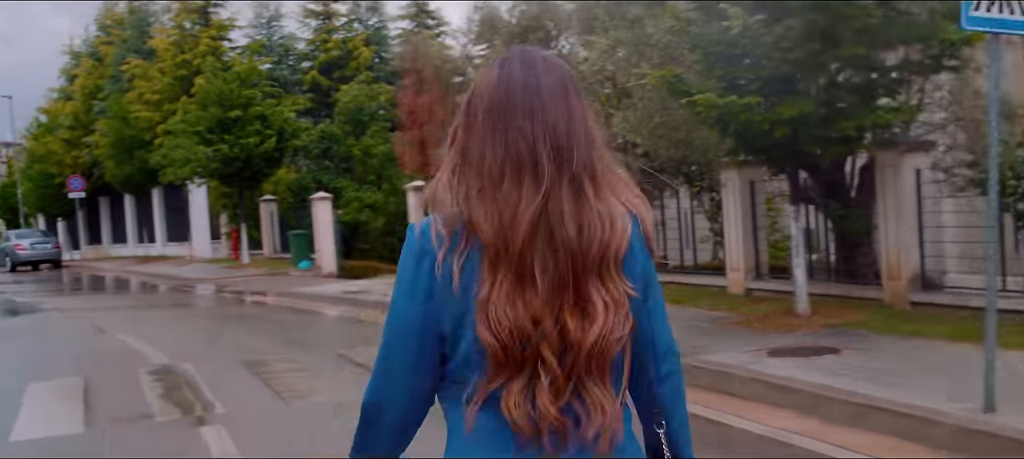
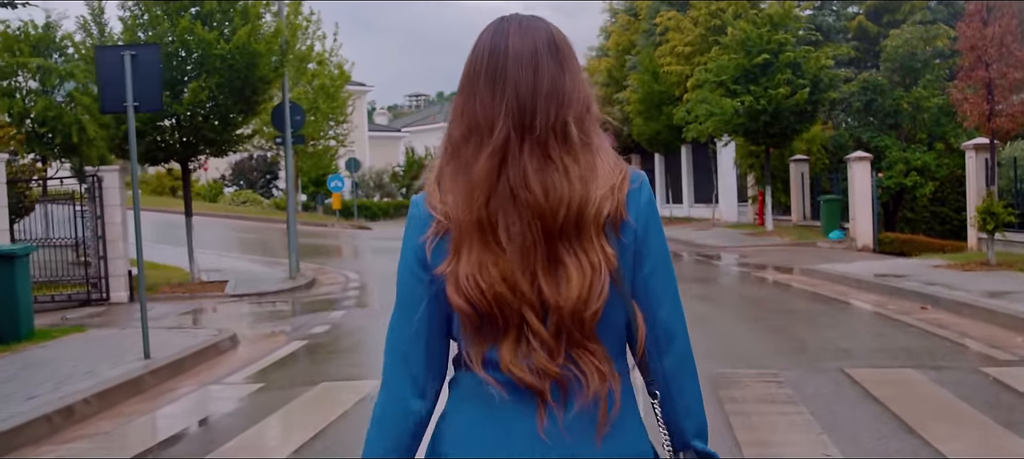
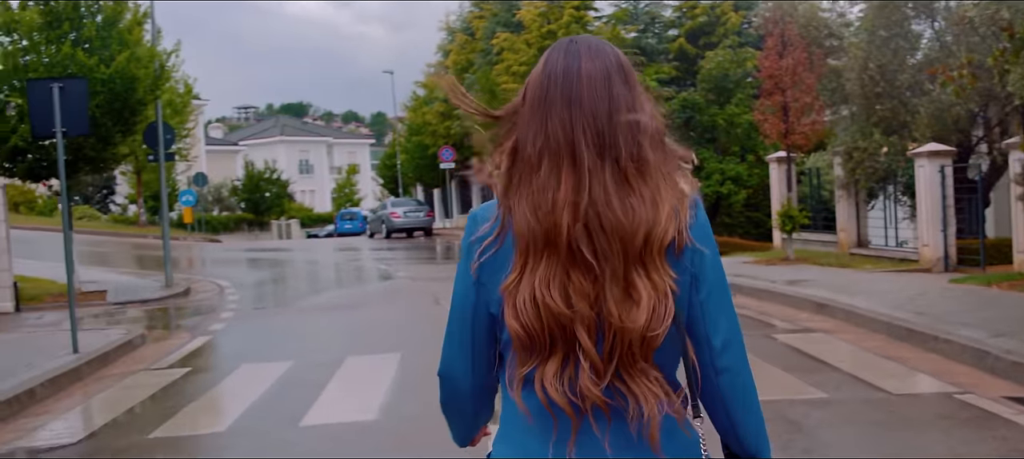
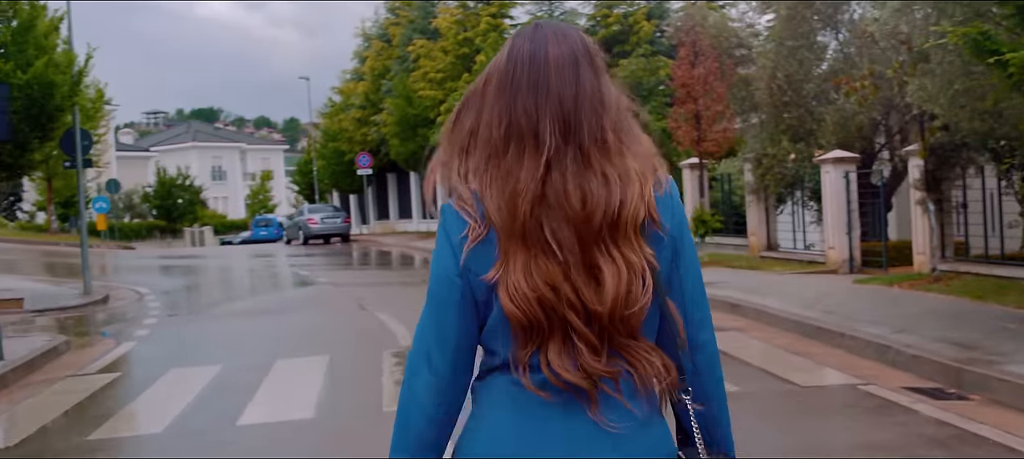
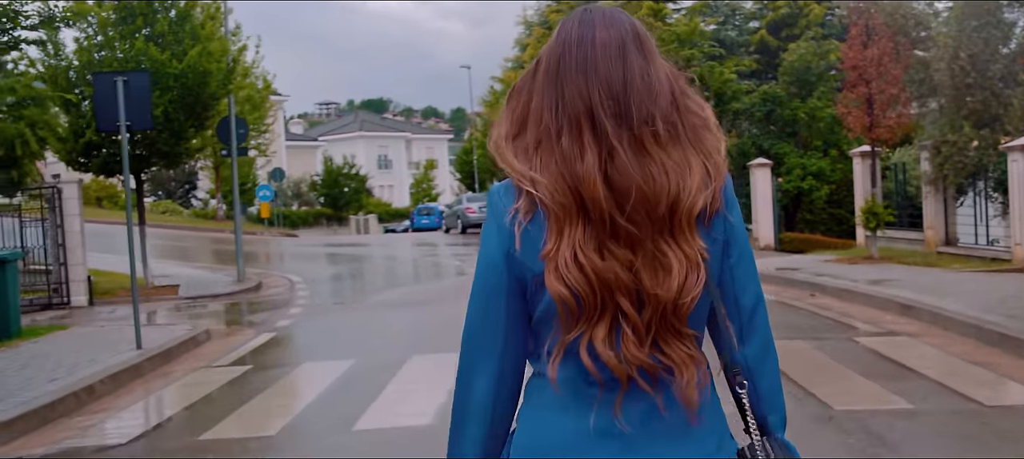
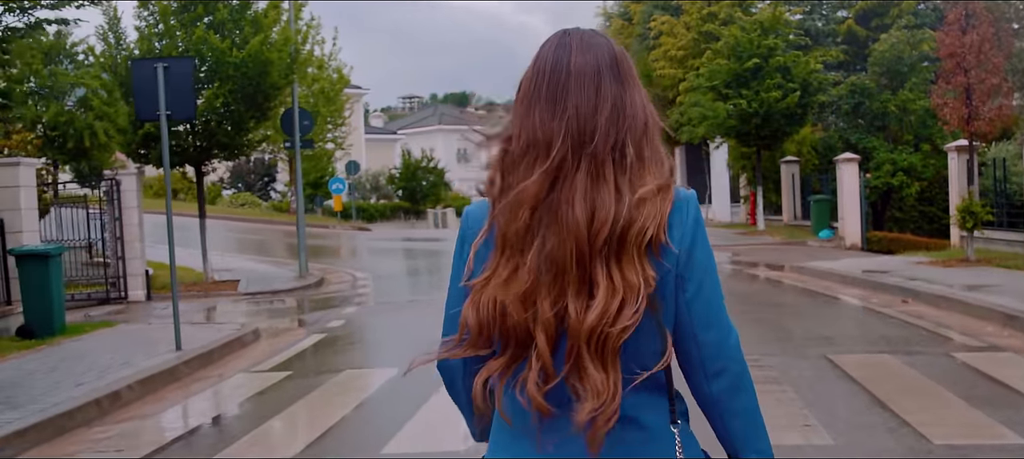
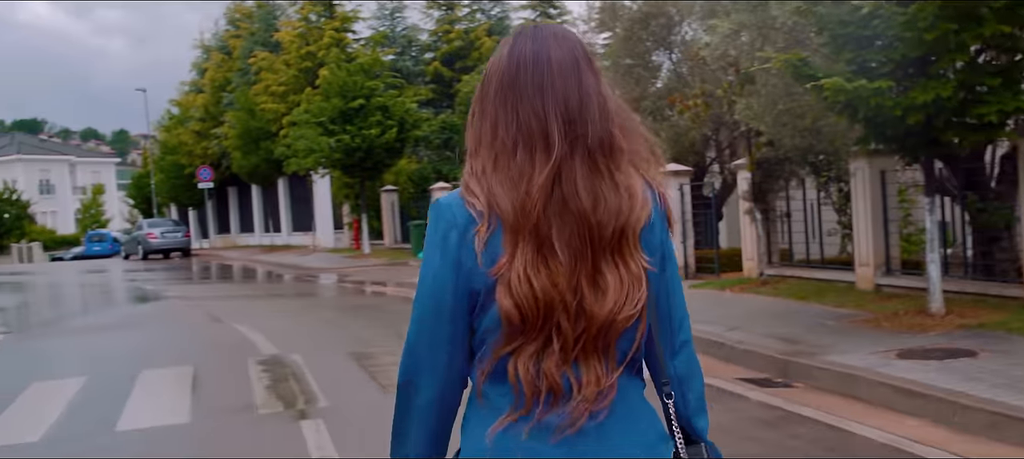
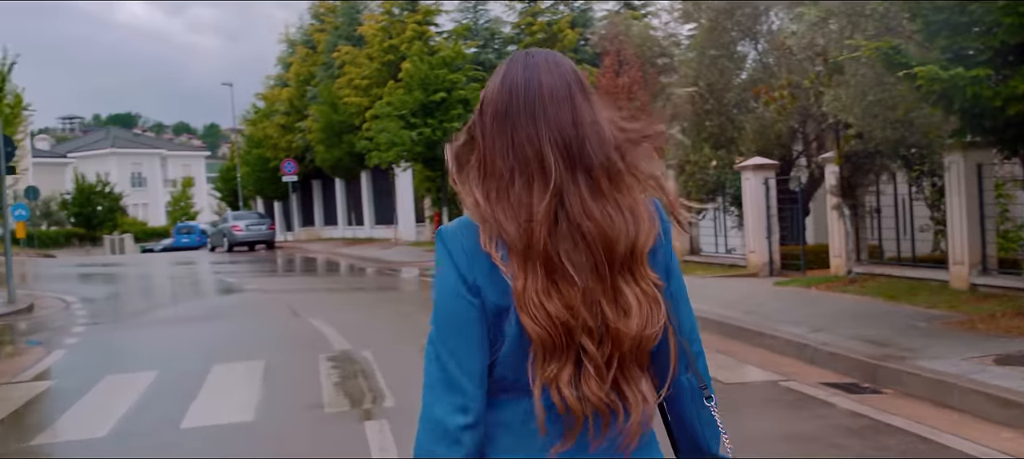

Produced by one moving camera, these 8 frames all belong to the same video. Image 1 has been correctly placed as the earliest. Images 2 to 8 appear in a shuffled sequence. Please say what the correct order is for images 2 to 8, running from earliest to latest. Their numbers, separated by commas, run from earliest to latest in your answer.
7, 8, 4, 3, 5, 6, 2
